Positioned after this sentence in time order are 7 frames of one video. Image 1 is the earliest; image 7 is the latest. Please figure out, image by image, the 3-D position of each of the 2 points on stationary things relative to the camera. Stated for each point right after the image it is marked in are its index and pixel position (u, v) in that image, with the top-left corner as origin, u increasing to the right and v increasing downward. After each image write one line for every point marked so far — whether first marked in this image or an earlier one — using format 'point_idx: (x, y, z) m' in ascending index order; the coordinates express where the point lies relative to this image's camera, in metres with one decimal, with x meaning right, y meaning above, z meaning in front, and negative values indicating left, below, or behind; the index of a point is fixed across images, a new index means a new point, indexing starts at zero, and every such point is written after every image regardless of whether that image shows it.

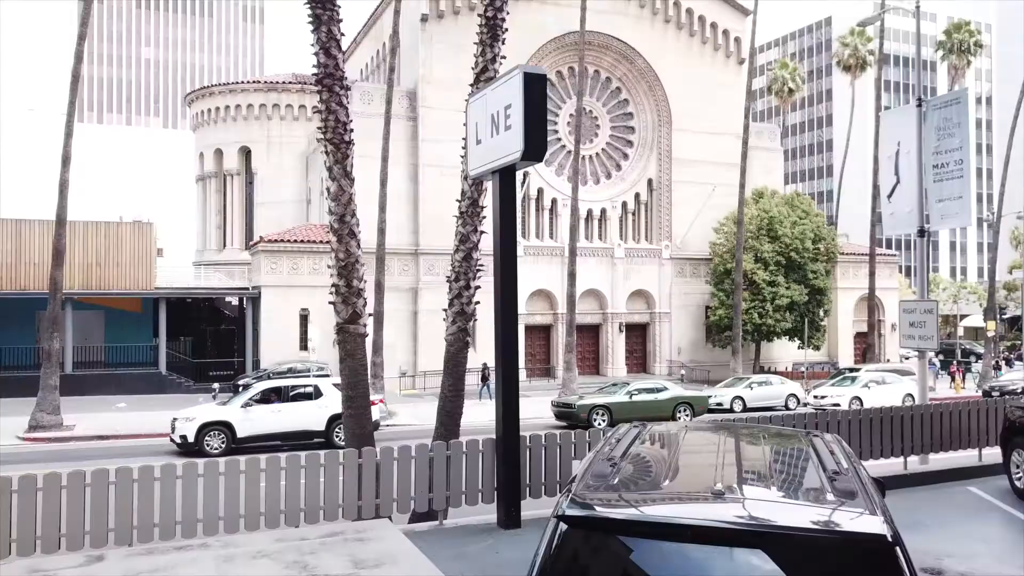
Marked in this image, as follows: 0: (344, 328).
0: (-2.0, -0.5, +9.2) m
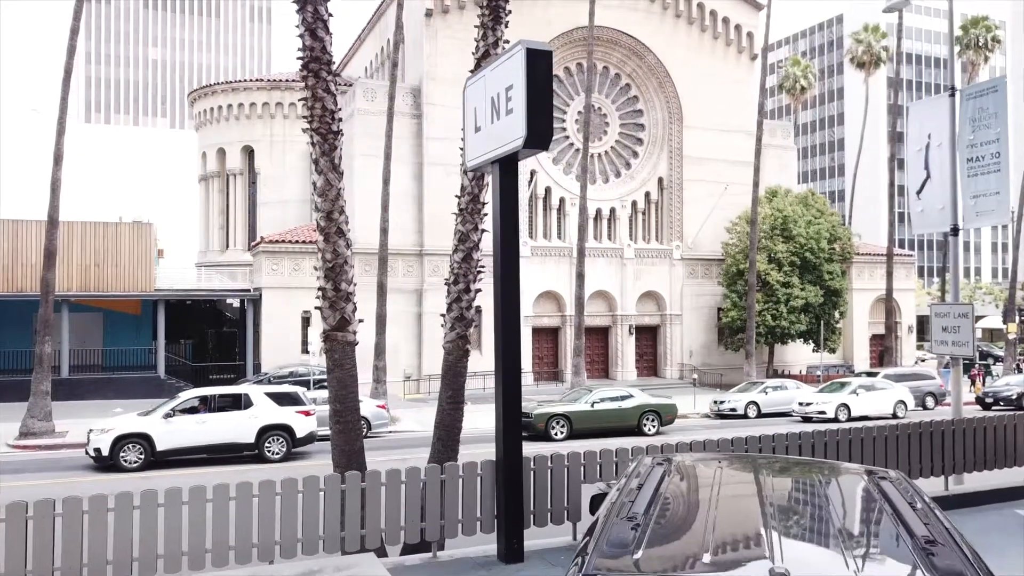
0: (-2.0, -0.5, +8.4) m
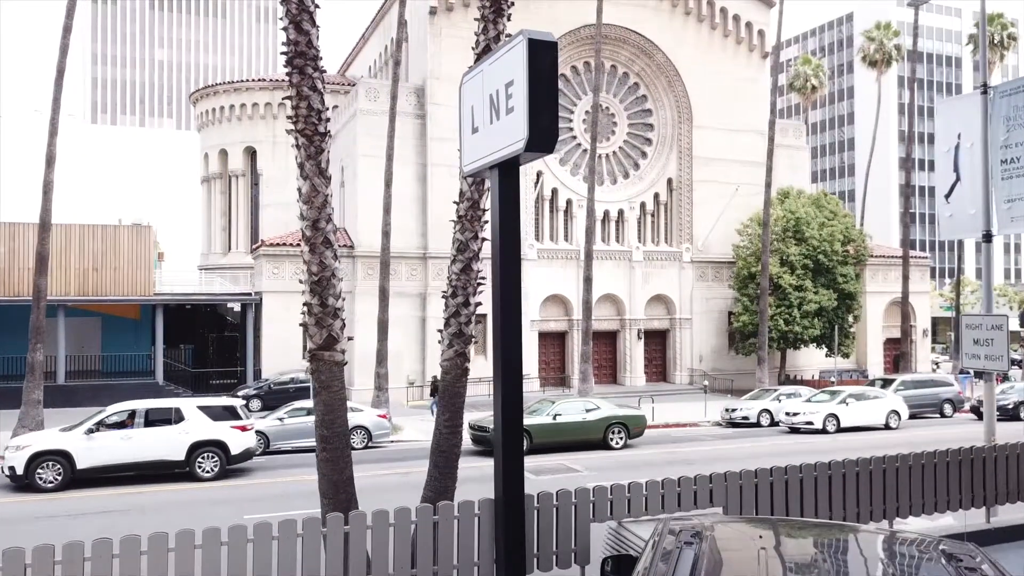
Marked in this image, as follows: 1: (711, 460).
0: (-1.9, -0.7, +7.8) m
1: (+4.7, -4.1, +18.8) m
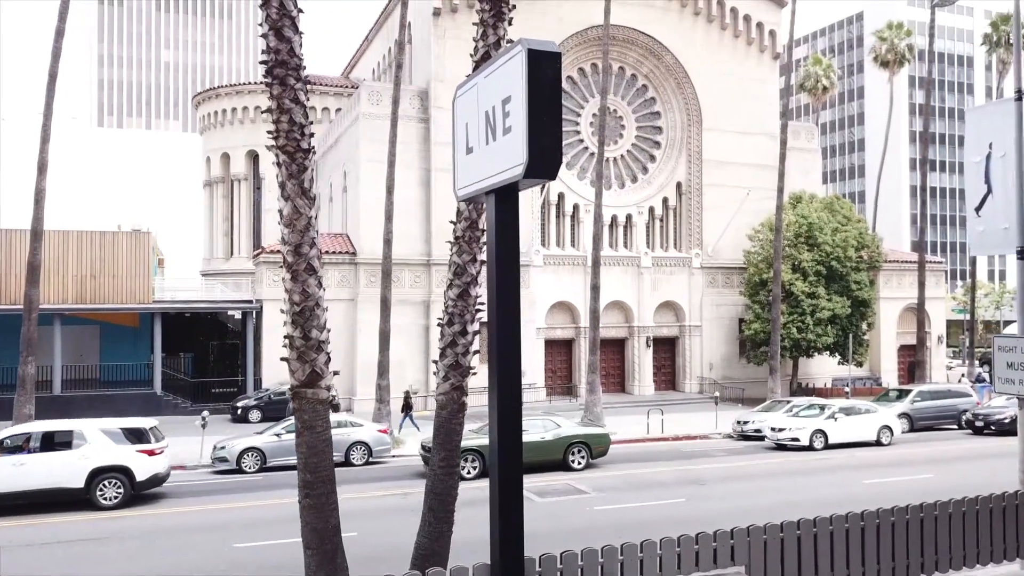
0: (-1.9, -0.9, +7.1) m
1: (+4.8, -4.4, +18.1) m
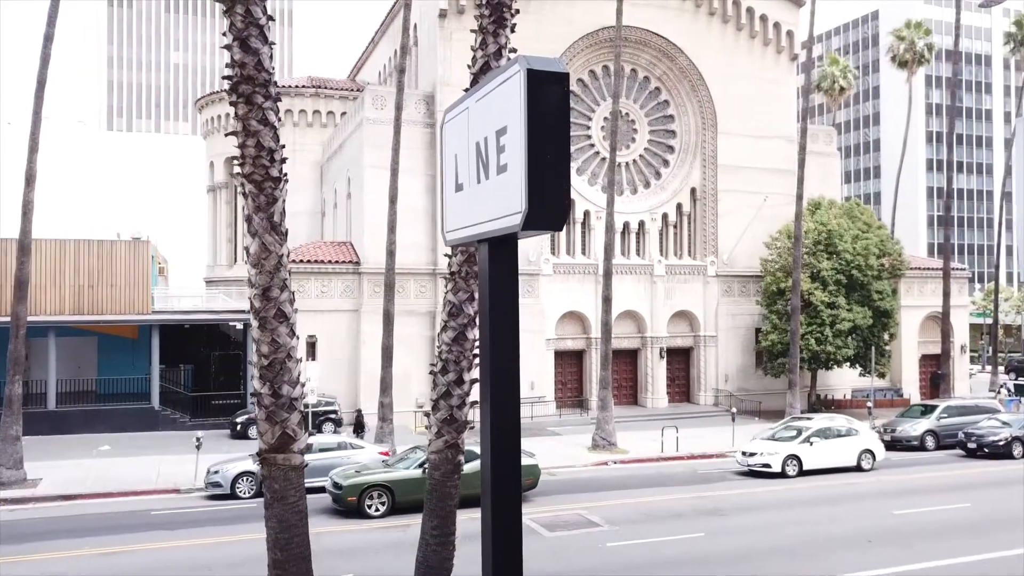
0: (-1.9, -1.3, +6.2) m
1: (+5.0, -4.8, +17.1) m
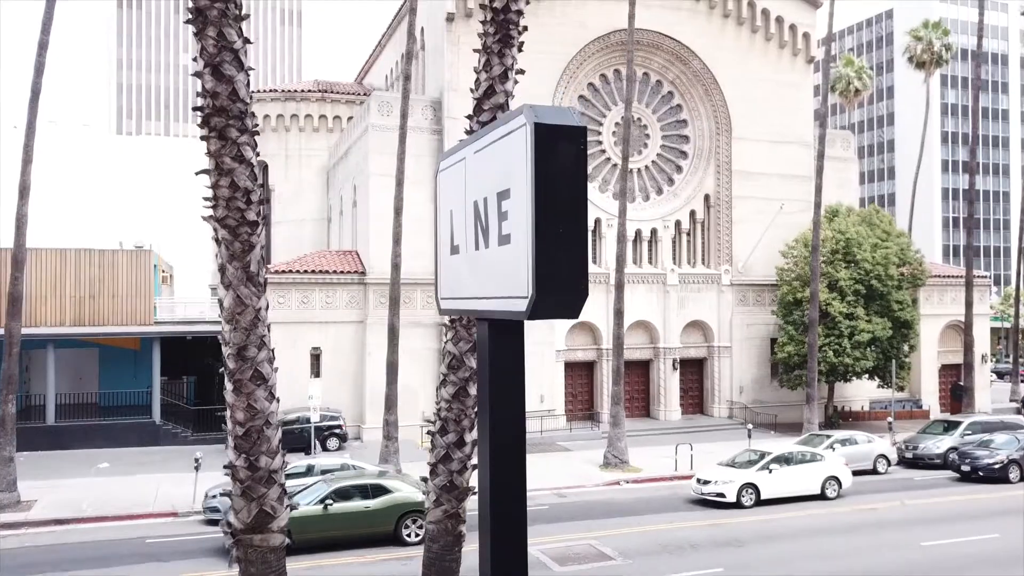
0: (-1.9, -1.7, +5.5) m
1: (+5.2, -5.2, +16.3) m
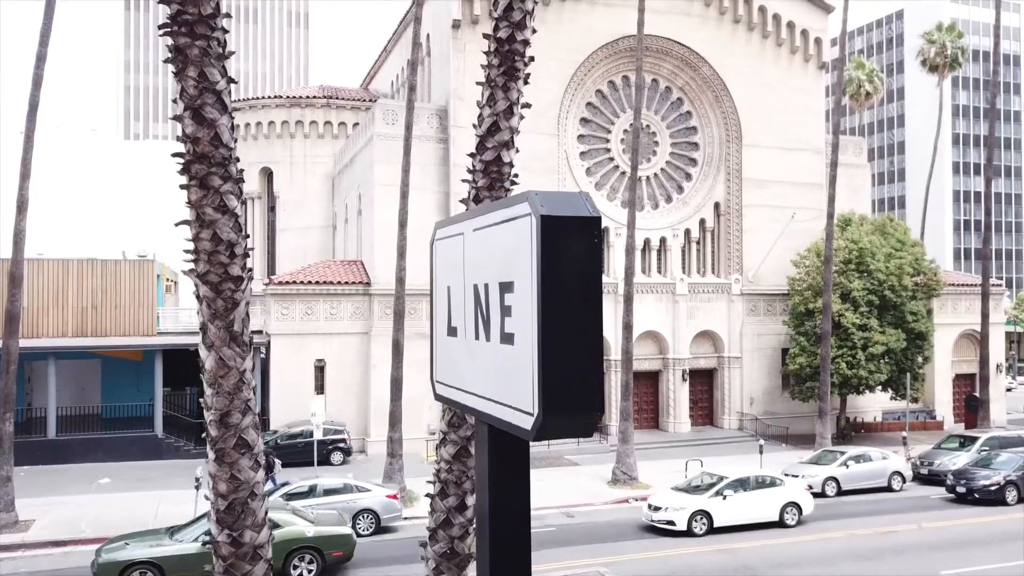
0: (-1.8, -2.1, +5.1) m
1: (+5.3, -5.6, +15.8) m
